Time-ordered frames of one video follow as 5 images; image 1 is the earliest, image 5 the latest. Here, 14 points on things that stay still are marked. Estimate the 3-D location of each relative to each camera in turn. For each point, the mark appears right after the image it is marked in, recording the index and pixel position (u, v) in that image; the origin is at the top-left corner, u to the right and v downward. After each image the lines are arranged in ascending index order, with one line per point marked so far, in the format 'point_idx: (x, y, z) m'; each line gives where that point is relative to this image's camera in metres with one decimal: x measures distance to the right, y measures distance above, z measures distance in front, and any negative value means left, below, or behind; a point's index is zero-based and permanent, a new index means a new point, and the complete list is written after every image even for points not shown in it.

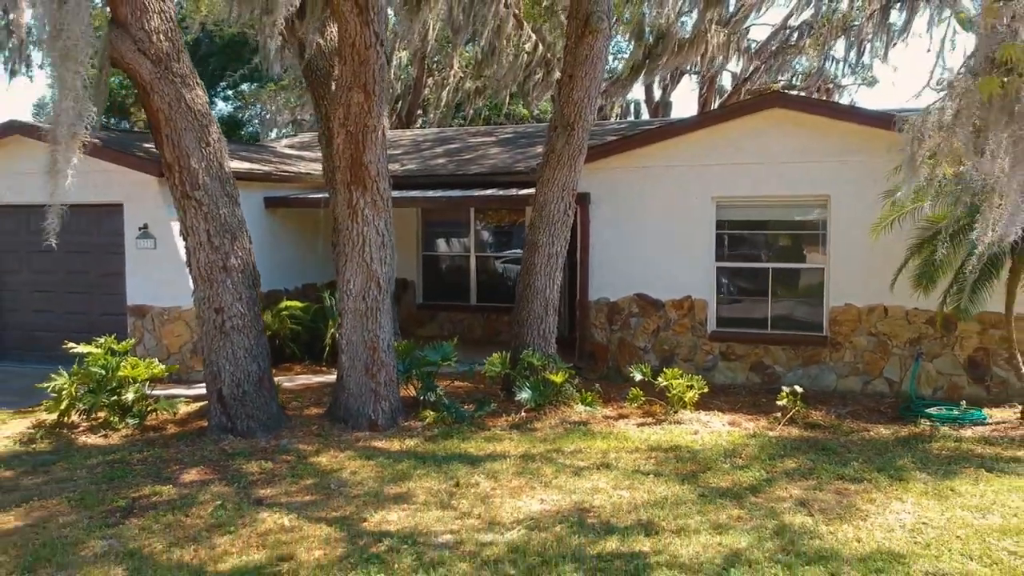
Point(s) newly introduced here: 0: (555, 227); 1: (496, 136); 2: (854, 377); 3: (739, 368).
0: (+0.6, +0.9, +8.1) m
1: (-0.4, +4.0, +14.0) m
2: (+5.4, -1.4, +8.5) m
3: (+3.7, -1.3, +8.9) m
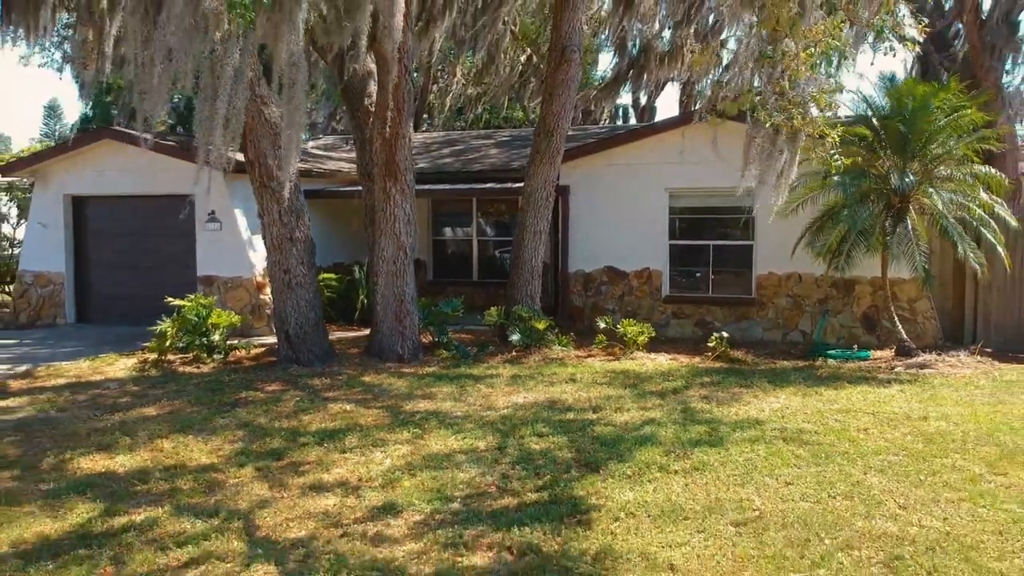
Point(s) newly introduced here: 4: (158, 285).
0: (+0.5, +1.5, +10.4) m
1: (-0.5, +4.5, +16.3) m
2: (+5.3, -0.8, +10.8) m
3: (+3.6, -0.7, +11.2) m
4: (-8.0, +0.1, +12.3) m
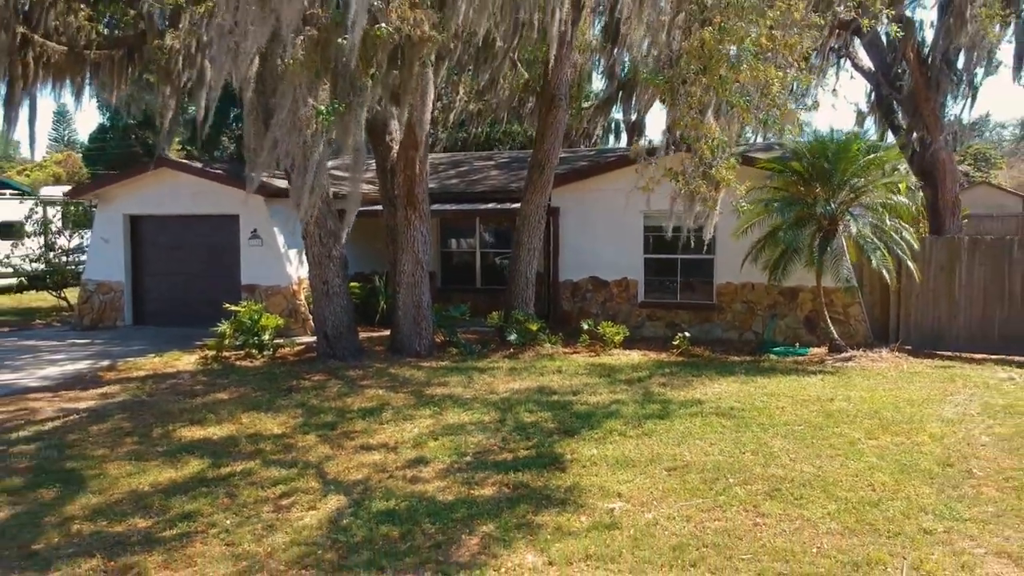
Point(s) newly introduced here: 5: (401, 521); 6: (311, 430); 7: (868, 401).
0: (+0.5, +1.3, +12.4) m
1: (-0.6, +4.3, +18.3) m
2: (+5.2, -1.0, +12.8) m
3: (+3.6, -0.9, +13.2) m
4: (-8.1, -0.1, +14.3) m
5: (-1.2, -2.6, +6.1) m
6: (-3.1, -2.2, +8.3) m
7: (+6.0, -1.9, +9.1) m
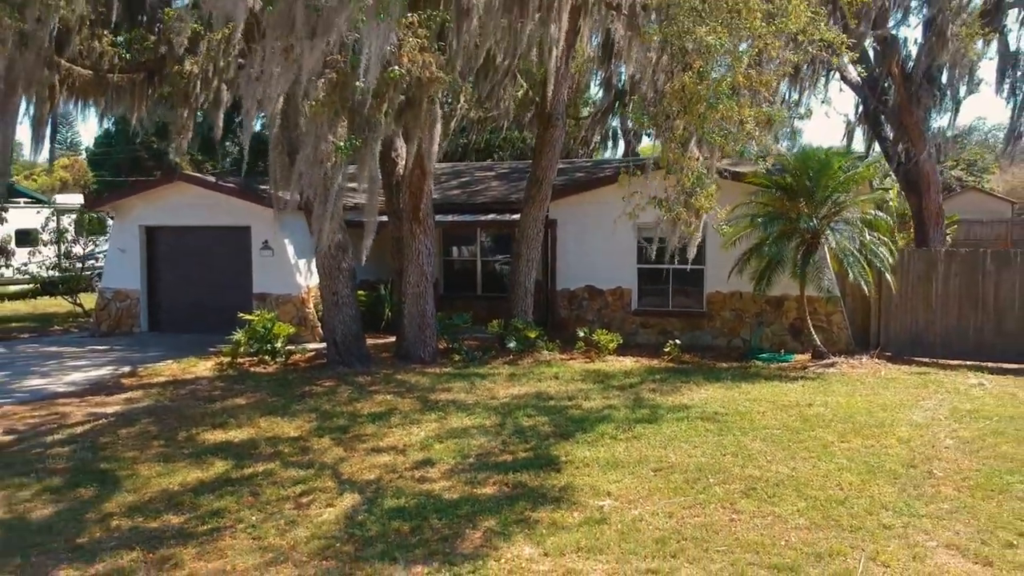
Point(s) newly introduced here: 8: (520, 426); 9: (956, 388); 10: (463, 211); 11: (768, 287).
0: (+0.5, +1.1, +13.0) m
1: (-0.6, +4.1, +18.9) m
2: (+5.2, -1.2, +13.5) m
3: (+3.6, -1.1, +13.8) m
4: (-8.1, -0.3, +15.0) m
5: (-1.3, -2.8, +6.7) m
6: (-3.1, -2.4, +8.9) m
7: (+6.0, -2.1, +9.7) m
8: (+0.1, -2.3, +8.9) m
9: (+8.8, -2.0, +10.7) m
10: (-1.5, +2.4, +16.5) m
11: (+5.7, 0.0, +12.1) m
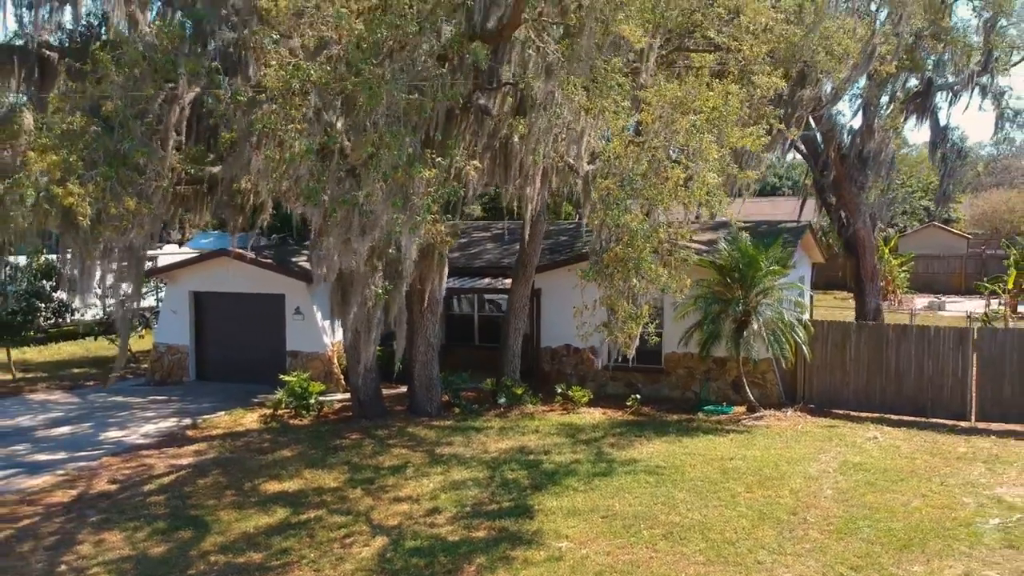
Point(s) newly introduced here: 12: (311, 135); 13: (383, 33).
0: (+0.2, -0.8, +15.8) m
1: (-0.9, +2.3, +21.7) m
2: (+5.0, -3.1, +16.3) m
3: (+3.3, -3.0, +16.6) m
4: (-8.4, -2.2, +17.7) m
5: (-1.5, -4.7, +9.5) m
6: (-3.3, -4.2, +11.7) m
7: (+5.7, -4.0, +12.5) m
8: (-0.1, -4.1, +11.7) m
9: (+8.5, -3.8, +13.5) m
10: (-1.8, +0.5, +19.3) m
11: (+5.4, -1.8, +14.8) m
12: (-3.3, +2.5, +8.8) m
13: (-2.1, +4.1, +8.8) m
